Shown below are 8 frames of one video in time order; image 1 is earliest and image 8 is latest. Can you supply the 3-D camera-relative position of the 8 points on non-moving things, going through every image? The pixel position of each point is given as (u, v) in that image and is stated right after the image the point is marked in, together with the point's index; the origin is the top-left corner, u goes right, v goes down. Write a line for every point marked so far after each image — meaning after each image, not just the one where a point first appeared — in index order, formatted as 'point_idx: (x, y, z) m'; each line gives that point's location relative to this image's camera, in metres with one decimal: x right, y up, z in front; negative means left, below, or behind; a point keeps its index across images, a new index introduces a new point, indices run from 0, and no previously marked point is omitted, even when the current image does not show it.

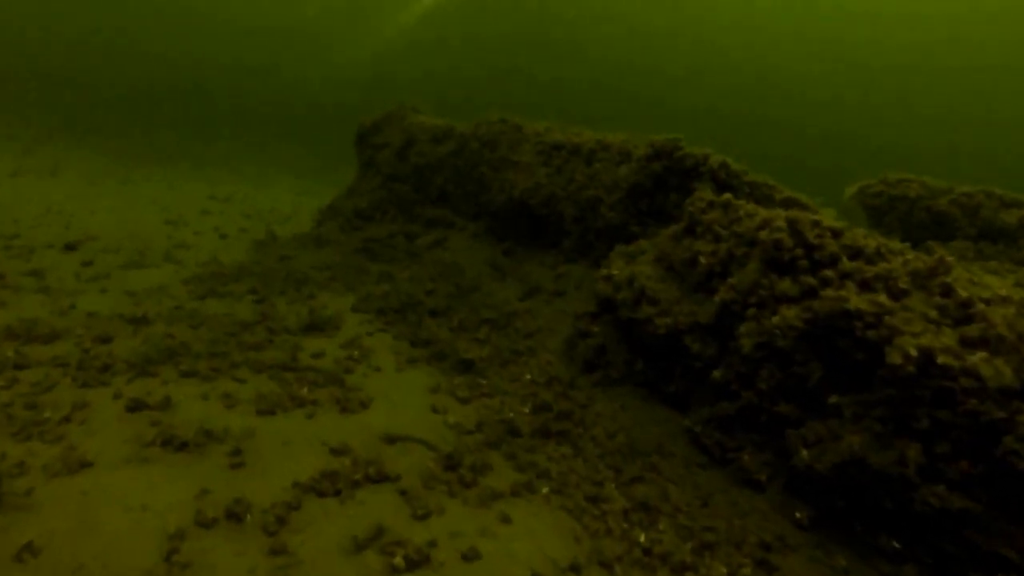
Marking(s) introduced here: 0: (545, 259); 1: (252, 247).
0: (+0.2, +0.2, +7.2) m
1: (-2.0, +0.3, +9.0) m
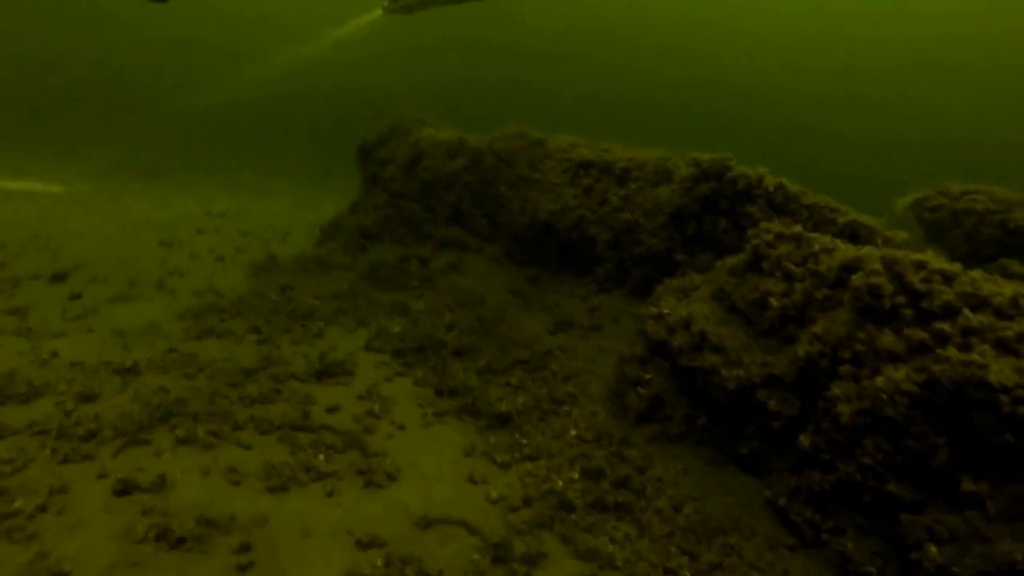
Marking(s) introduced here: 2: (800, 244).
0: (+0.3, 0.0, +6.5) m
1: (-1.8, +0.1, +8.3) m
2: (+1.1, +0.2, +4.4) m
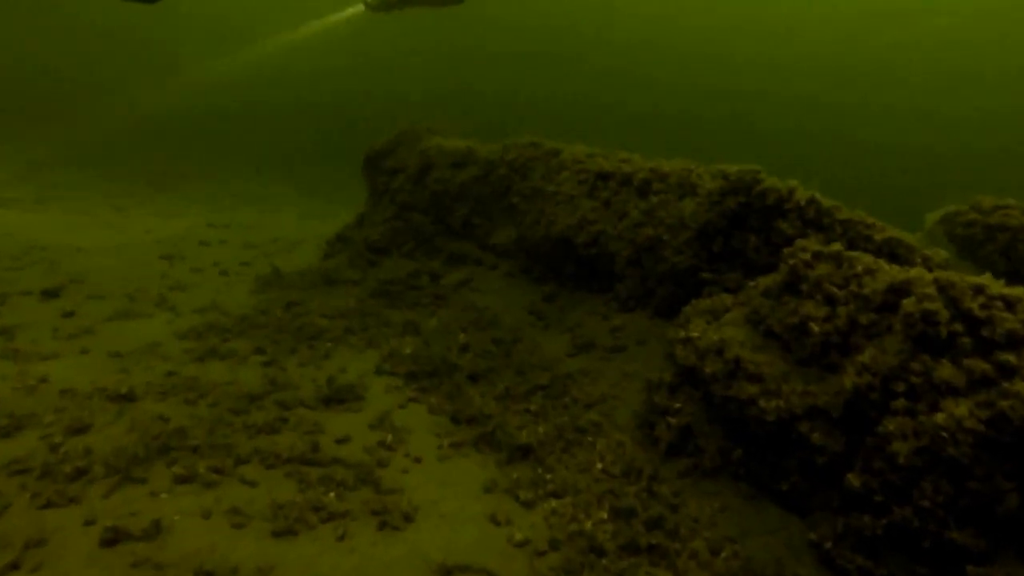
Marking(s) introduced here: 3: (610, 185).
0: (+0.4, -0.1, +6.3) m
1: (-1.7, 0.0, +8.0) m
2: (+1.1, +0.1, +4.1) m
3: (+0.5, +0.5, +6.4) m
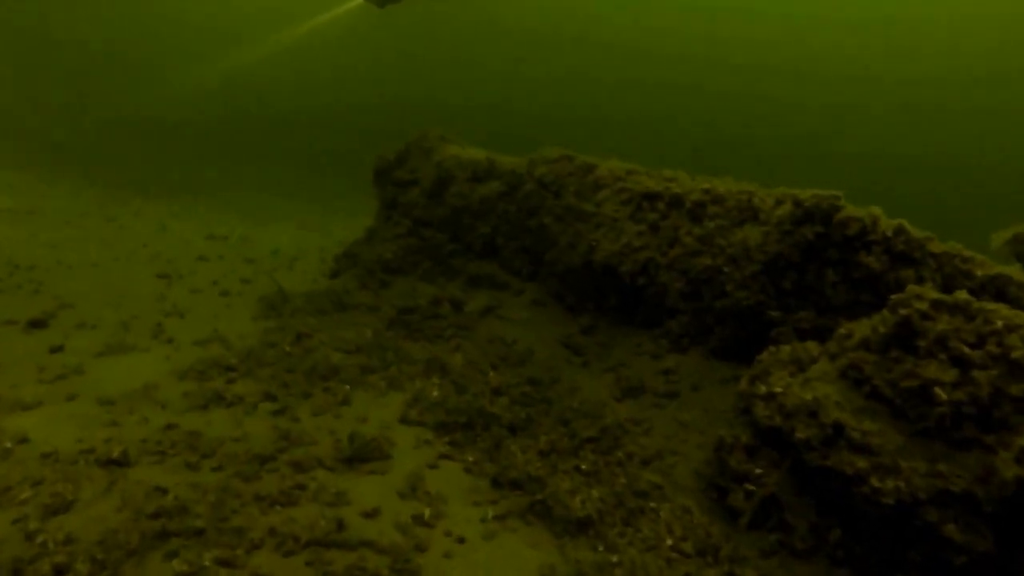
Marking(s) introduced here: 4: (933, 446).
0: (+0.6, -0.3, +5.6) m
1: (-1.6, -0.1, +7.4) m
2: (+1.3, -0.1, +3.4) m
3: (+0.7, +0.4, +5.8) m
4: (+1.1, -0.4, +3.3) m
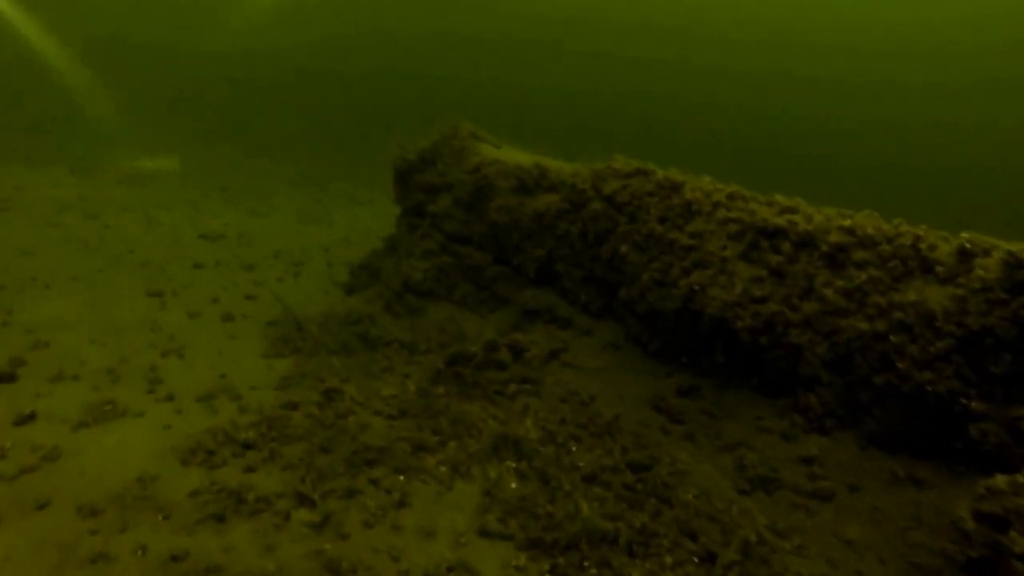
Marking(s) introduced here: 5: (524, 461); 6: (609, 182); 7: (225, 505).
0: (+0.9, -0.5, +4.5) m
1: (-1.2, -0.3, +6.2) m
2: (+1.7, -0.3, +2.3) m
3: (+1.1, +0.2, +4.7) m
4: (+1.5, -0.7, +2.1) m
5: (+0.1, -0.6, +4.3) m
6: (+0.5, +0.5, +6.1) m
7: (-0.8, -0.6, +3.6) m
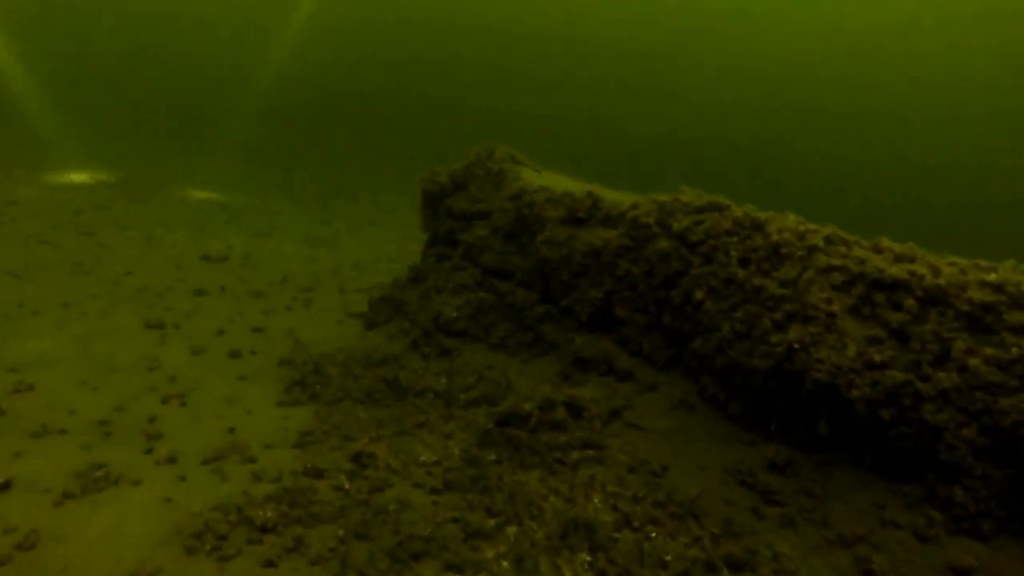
0: (+1.2, -0.7, +3.7) m
1: (-1.0, -0.5, +5.5) m
2: (+1.9, -0.5, +1.6) m
3: (+1.3, 0.0, +3.9) m
4: (+1.7, -0.9, +1.4) m
5: (+0.3, -0.8, +3.5) m
6: (+0.8, +0.3, +5.4) m
7: (-0.6, -0.8, +2.8) m
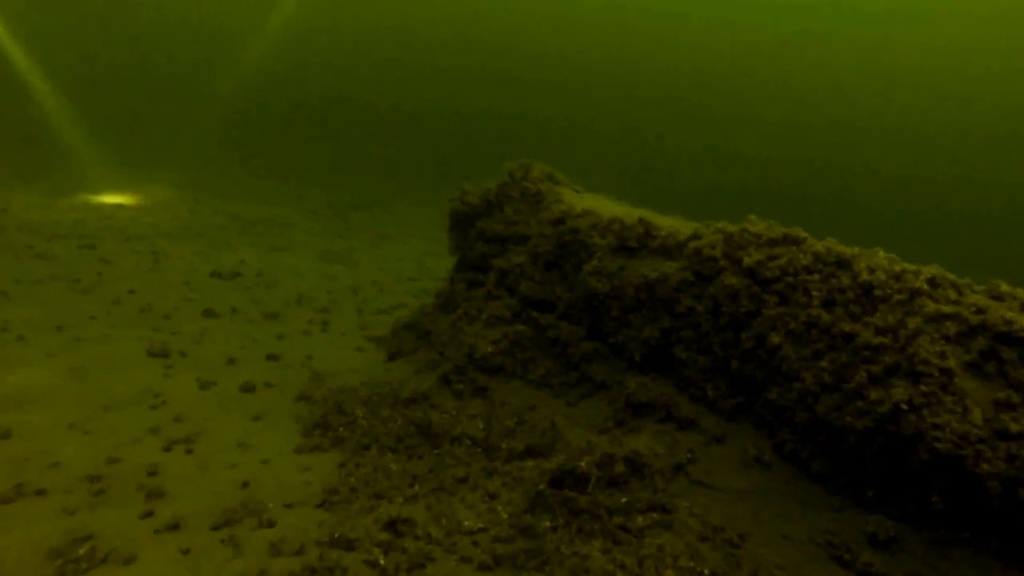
0: (+1.3, -0.8, +3.1) m
1: (-0.8, -0.6, +4.9) m
2: (+2.1, -0.7, +1.0) m
3: (+1.5, -0.2, +3.3) m
4: (+1.9, -1.0, +0.8) m
5: (+0.4, -0.9, +2.9) m
6: (+1.0, +0.2, +4.8) m
7: (-0.4, -0.9, +2.2) m
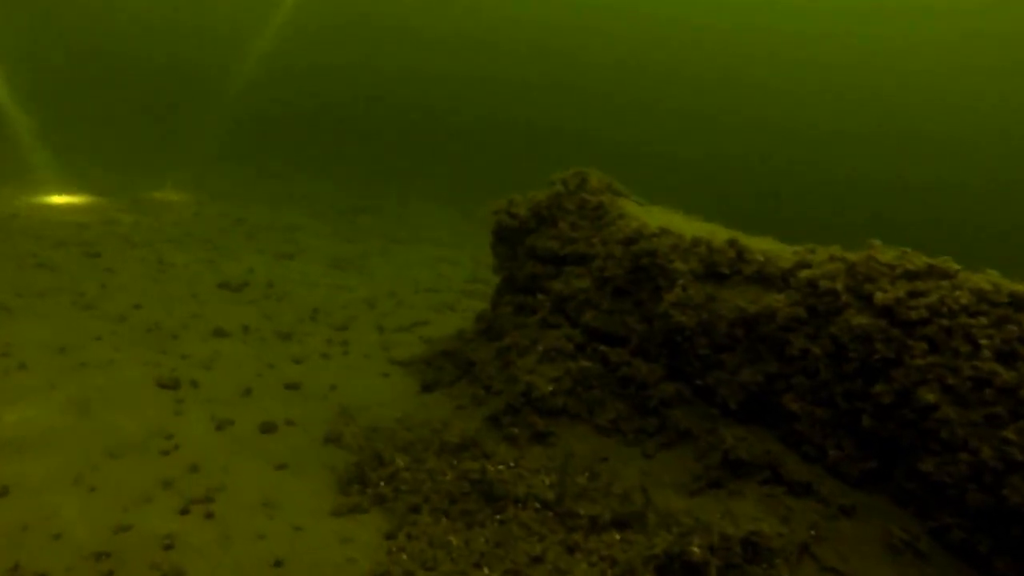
0: (+1.6, -1.0, +2.3) m
1: (-0.6, -0.7, +4.0) m
2: (+2.4, -0.8, +0.1) m
3: (+1.8, -0.3, +2.5) m
4: (+2.2, -1.1, 0.0) m
5: (+0.7, -1.0, +2.1) m
6: (+1.2, 0.0, +4.0) m
7: (-0.2, -0.9, +1.4) m
